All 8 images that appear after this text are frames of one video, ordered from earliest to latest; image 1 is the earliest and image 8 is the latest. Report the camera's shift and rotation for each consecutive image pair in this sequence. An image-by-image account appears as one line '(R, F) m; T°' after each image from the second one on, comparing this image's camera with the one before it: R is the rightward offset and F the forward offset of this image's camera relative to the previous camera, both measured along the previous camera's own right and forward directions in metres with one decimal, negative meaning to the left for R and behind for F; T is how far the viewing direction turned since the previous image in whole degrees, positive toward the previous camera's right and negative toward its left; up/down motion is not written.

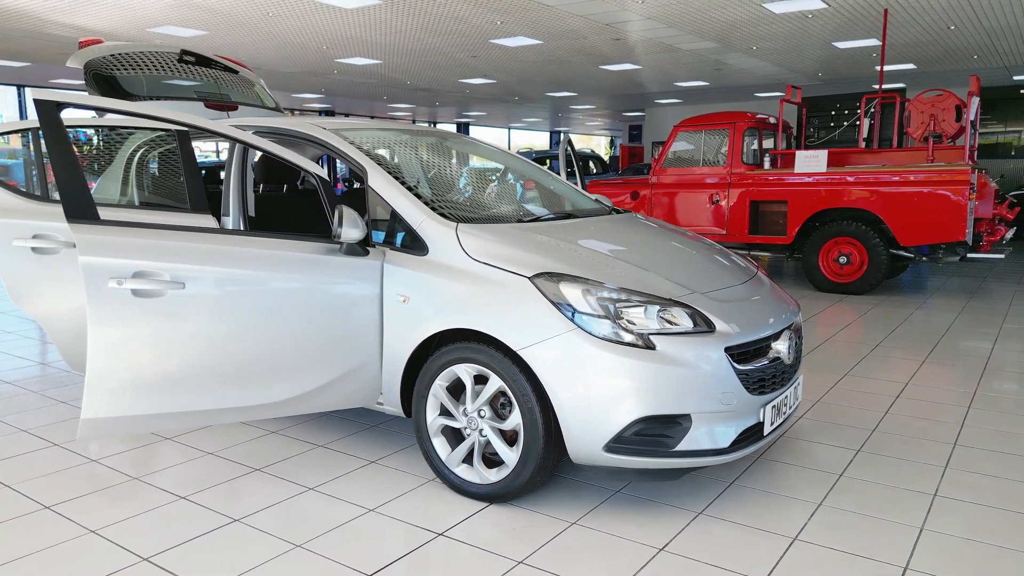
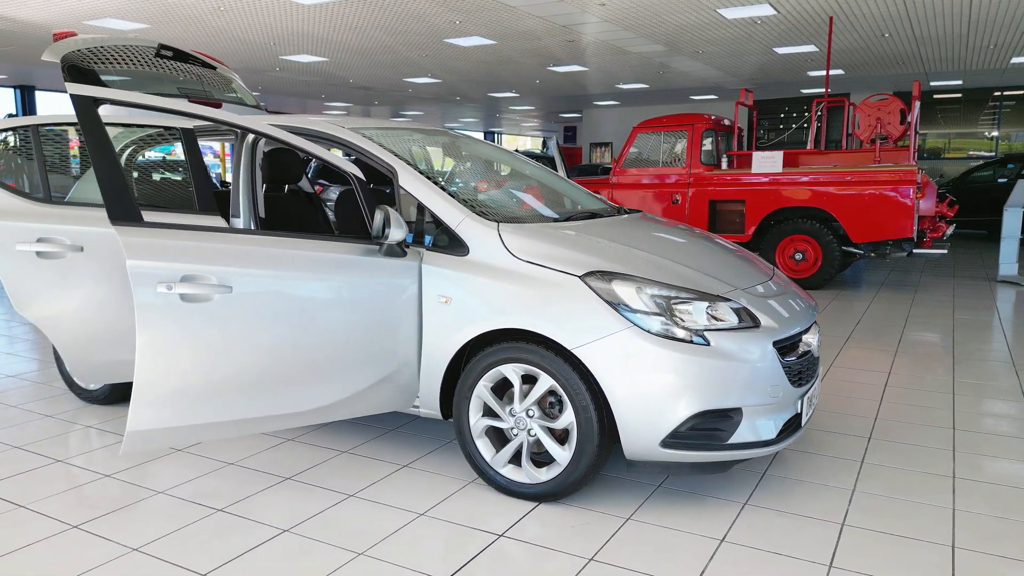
(-0.4, 0.0) m; +5°
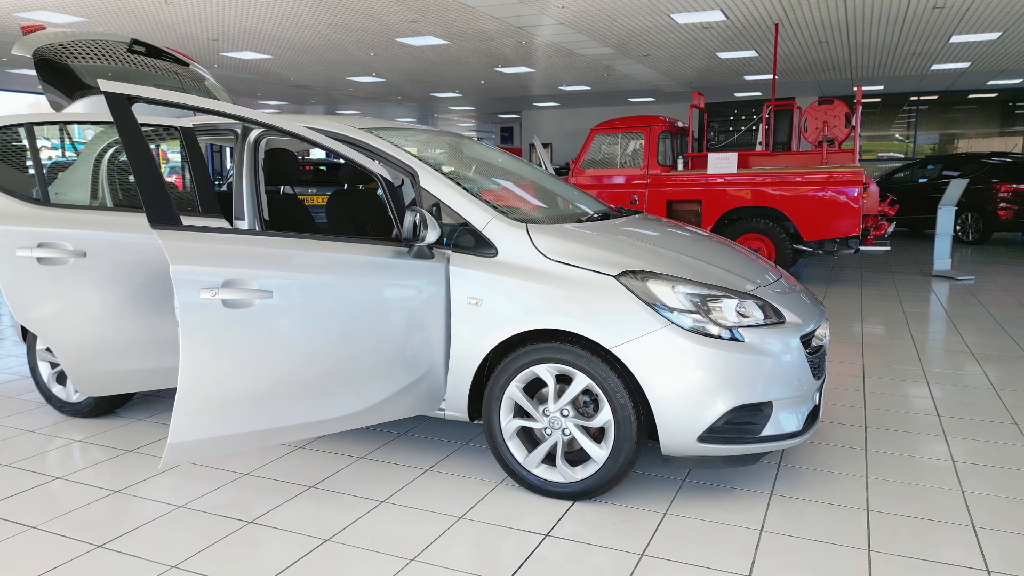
(-0.4, 0.0) m; +5°
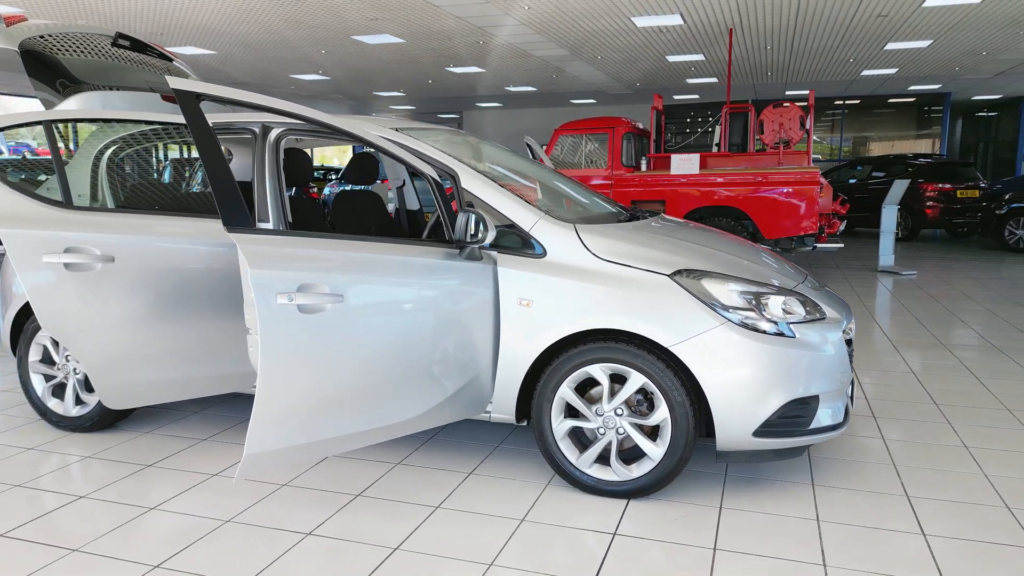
(-0.4, 0.0) m; +5°
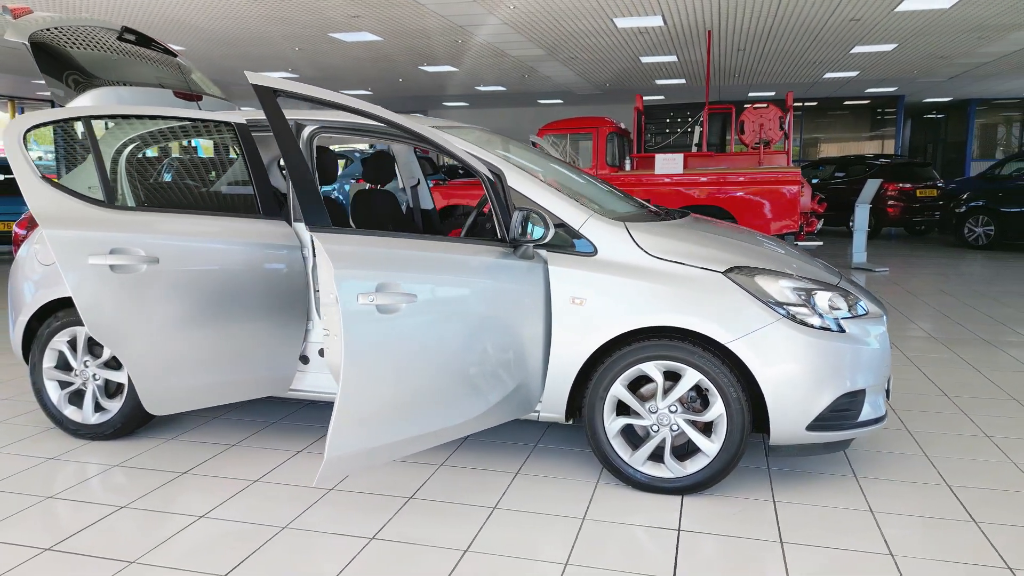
(-0.4, 0.0) m; +3°
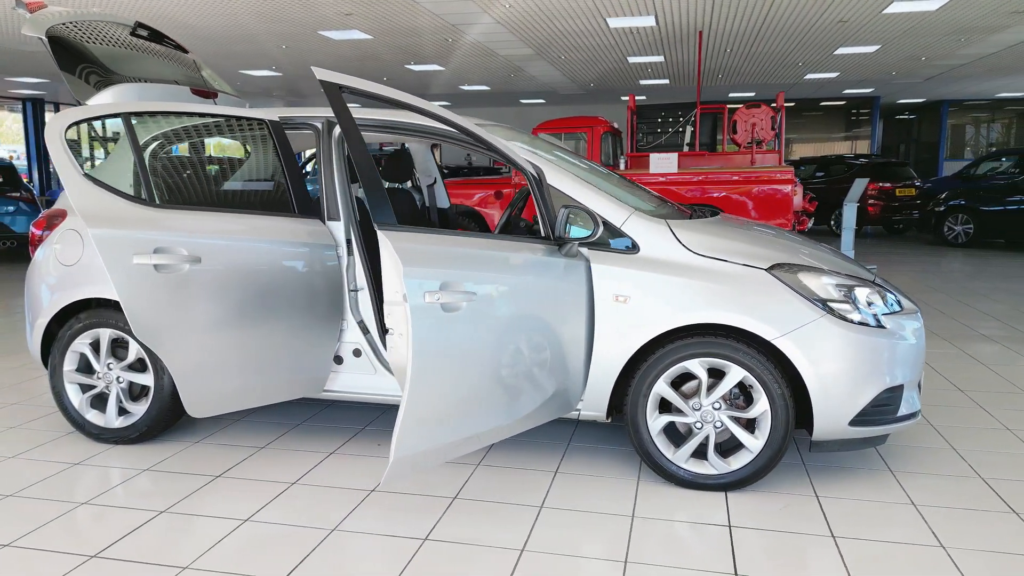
(-0.3, 0.0) m; +2°
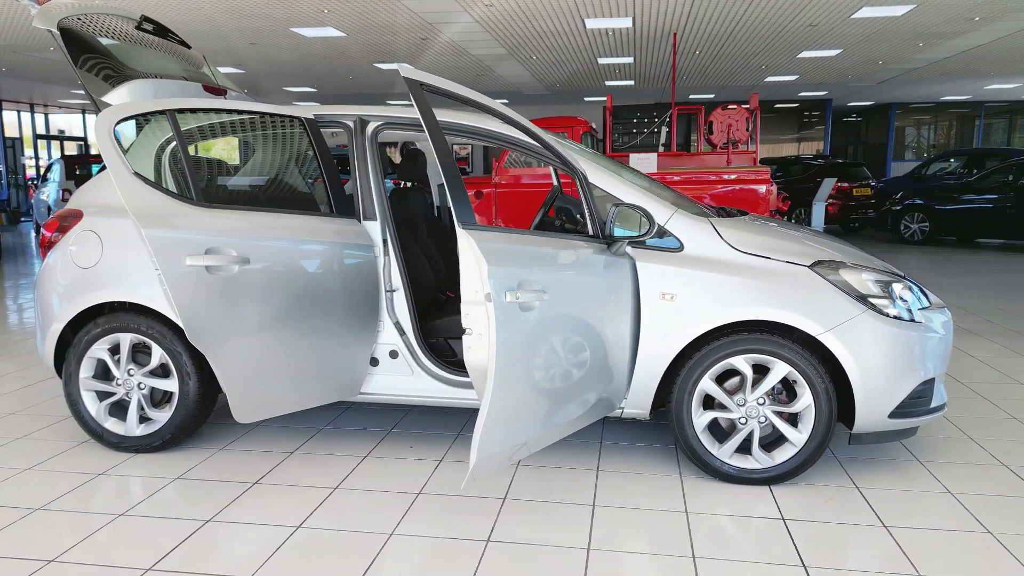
(-0.3, 0.0) m; +4°
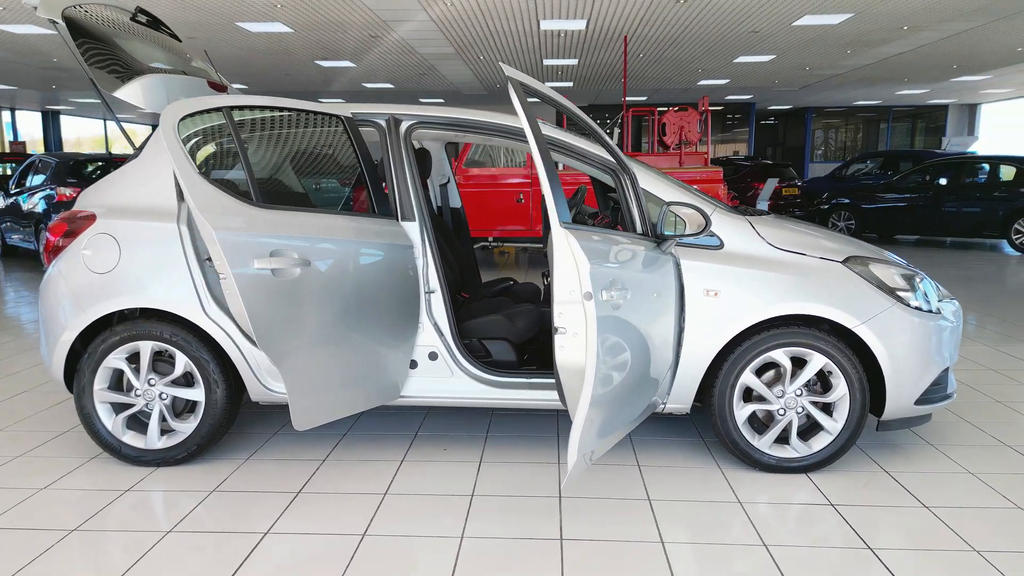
(-0.5, 0.0) m; +6°
